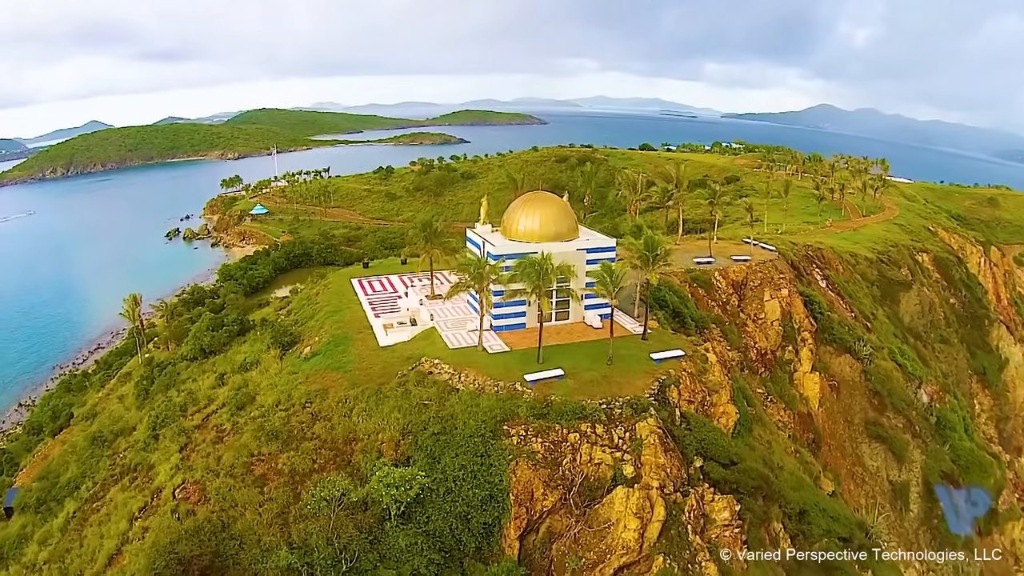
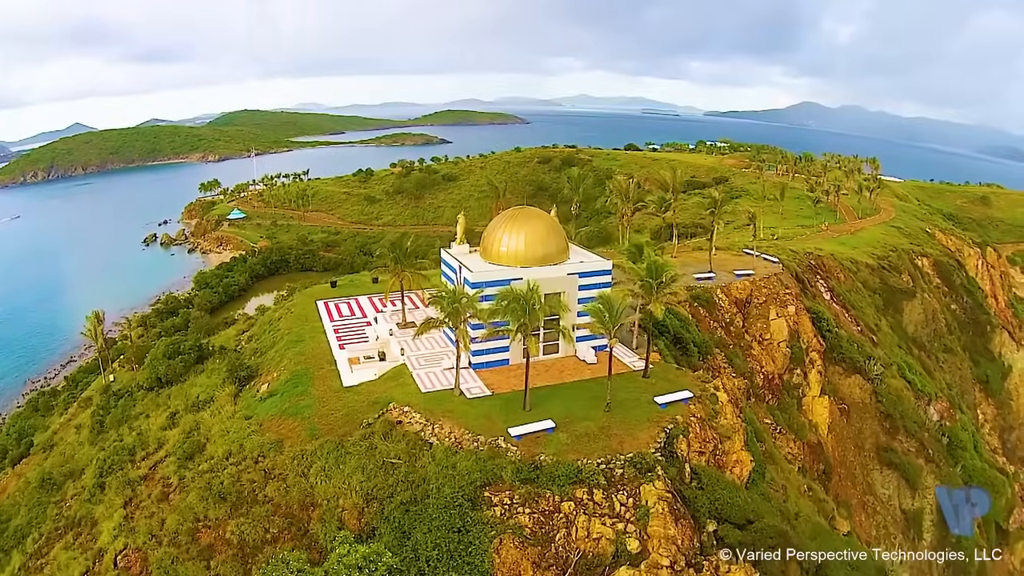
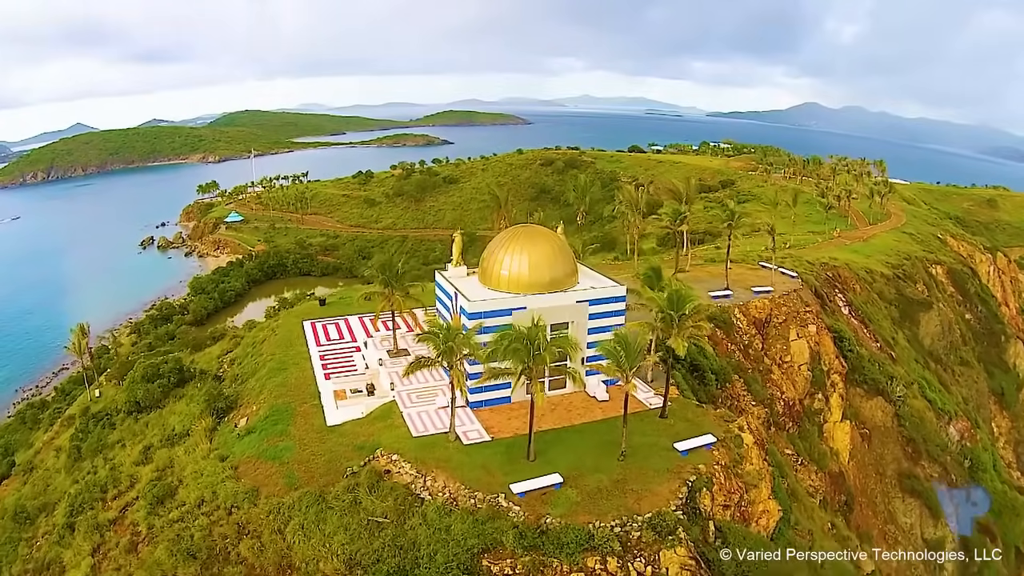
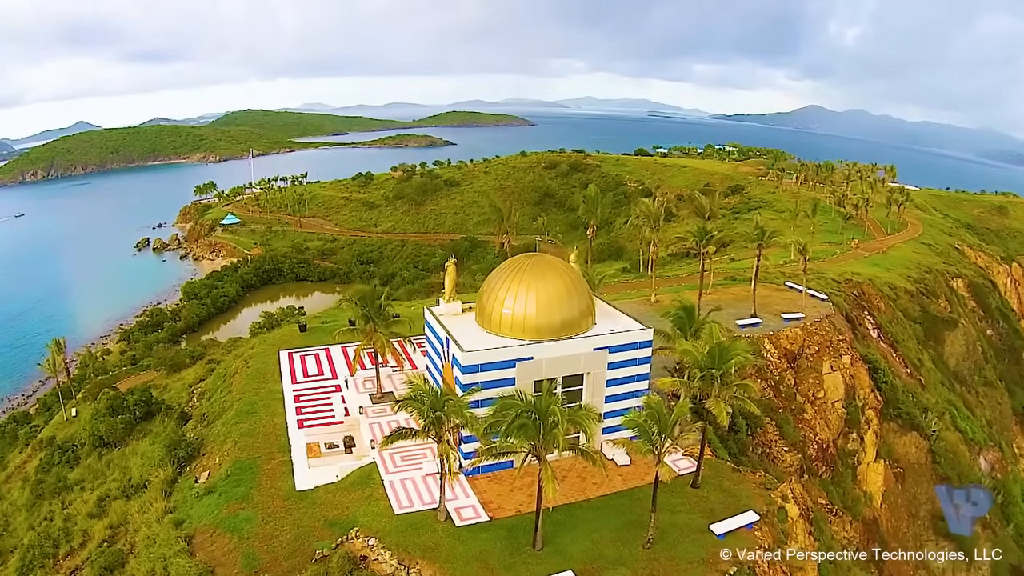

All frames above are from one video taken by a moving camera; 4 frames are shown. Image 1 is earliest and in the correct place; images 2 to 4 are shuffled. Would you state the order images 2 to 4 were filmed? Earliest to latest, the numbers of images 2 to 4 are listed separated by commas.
2, 3, 4
